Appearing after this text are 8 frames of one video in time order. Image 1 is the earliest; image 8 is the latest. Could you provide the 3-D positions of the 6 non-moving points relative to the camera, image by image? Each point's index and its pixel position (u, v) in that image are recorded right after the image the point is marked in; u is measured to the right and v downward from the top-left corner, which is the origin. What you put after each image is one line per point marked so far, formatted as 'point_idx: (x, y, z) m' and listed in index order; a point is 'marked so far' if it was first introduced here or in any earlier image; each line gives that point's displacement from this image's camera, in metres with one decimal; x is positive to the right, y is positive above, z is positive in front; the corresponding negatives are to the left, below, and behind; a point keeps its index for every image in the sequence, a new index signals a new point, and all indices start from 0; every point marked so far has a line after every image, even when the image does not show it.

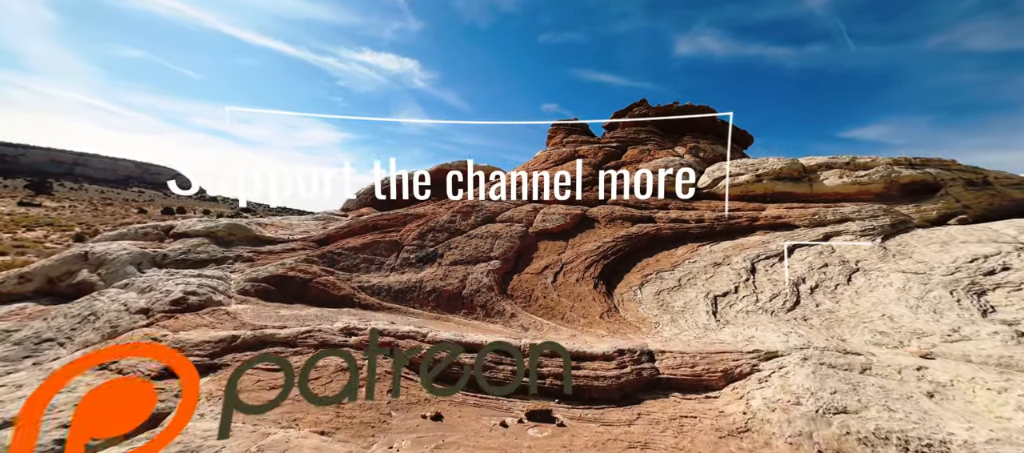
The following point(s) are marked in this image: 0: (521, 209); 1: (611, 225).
0: (+0.5, +0.8, +15.5) m
1: (+4.1, +0.1, +14.1) m
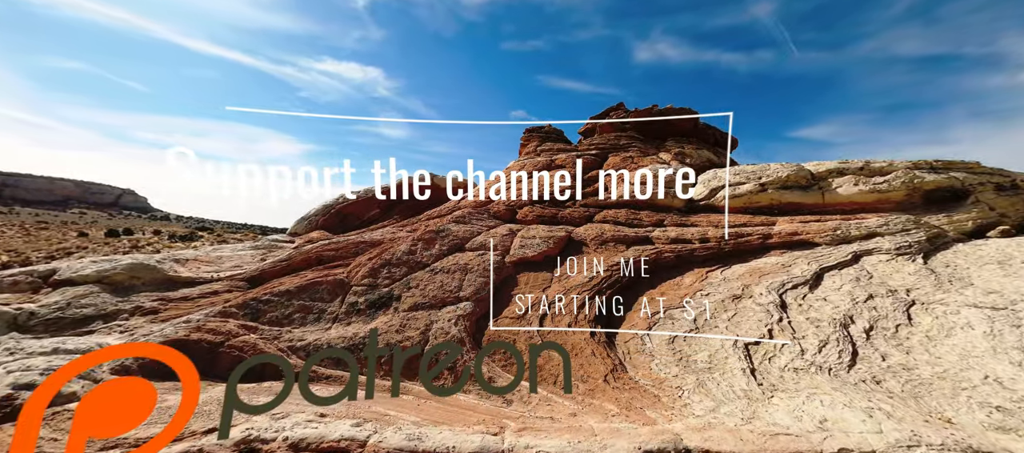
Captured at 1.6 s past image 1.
0: (-0.6, -0.3, +13.1) m
1: (+3.1, -0.8, +11.9) m
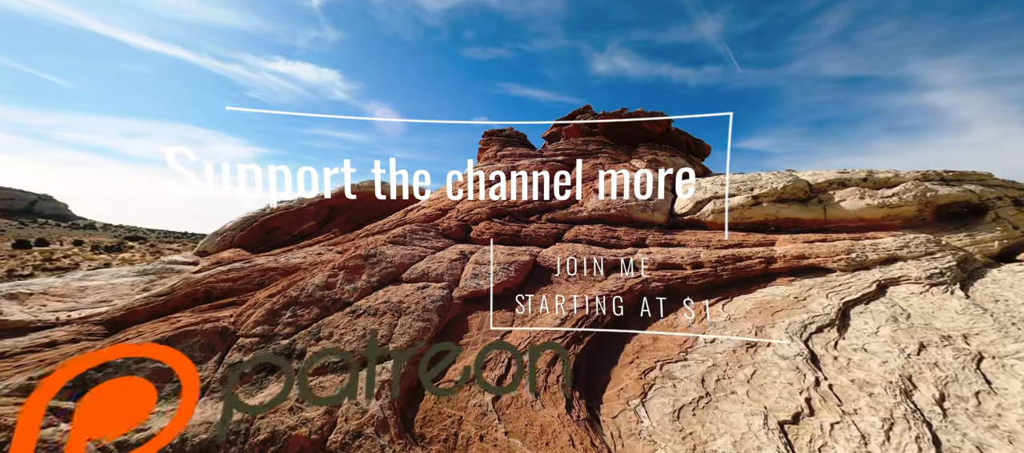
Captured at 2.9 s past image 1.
0: (-2.1, -0.9, +10.3) m
1: (+1.8, -1.4, +9.5) m
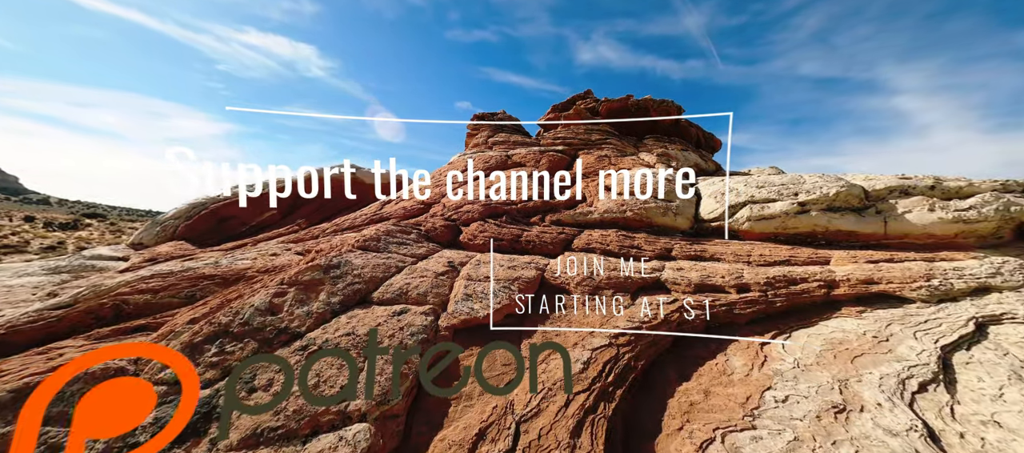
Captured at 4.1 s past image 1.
0: (-2.0, -1.1, +8.1) m
1: (+1.9, -1.7, +7.6) m
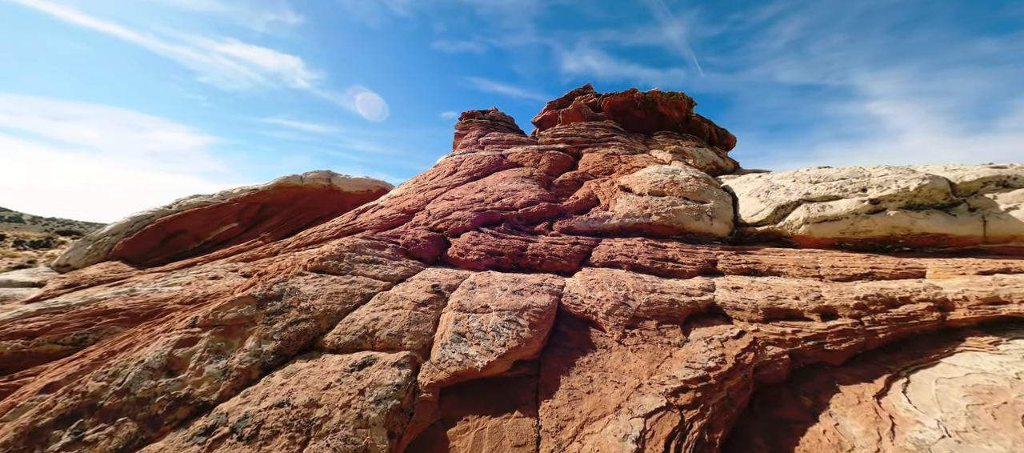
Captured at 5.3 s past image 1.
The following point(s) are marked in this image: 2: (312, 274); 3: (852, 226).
0: (-1.9, -1.3, +6.0) m
1: (+2.0, -1.8, +5.6) m
2: (-3.8, -0.9, +6.4) m
3: (+7.4, 0.0, +7.4) m
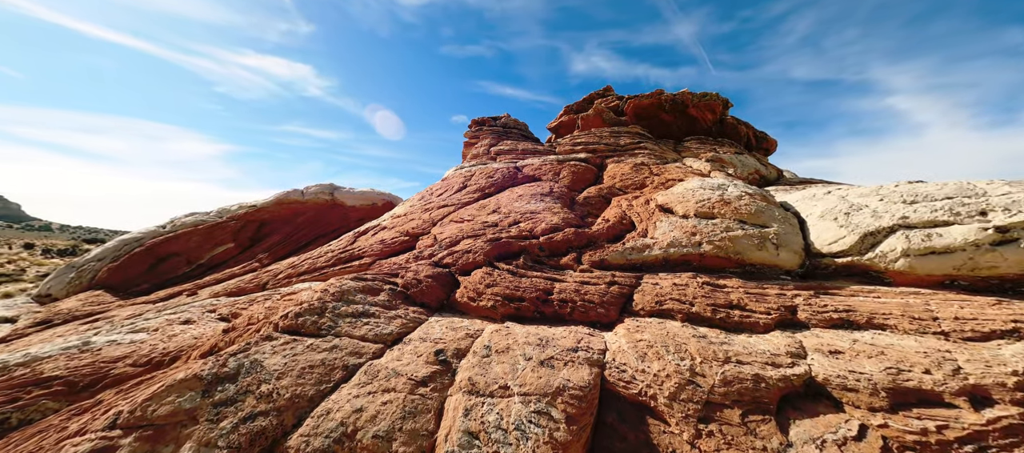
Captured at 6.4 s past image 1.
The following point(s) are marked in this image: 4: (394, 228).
0: (-1.5, -2.0, +4.6) m
1: (+2.4, -2.5, +4.0) m
2: (-3.4, -1.6, +5.0) m
3: (+7.8, -0.6, +5.8) m
4: (-2.9, 0.0, +8.5) m
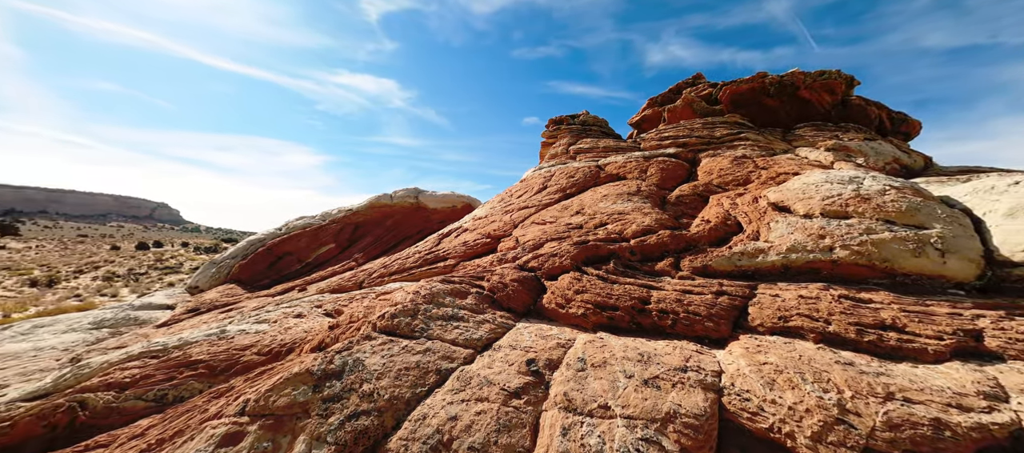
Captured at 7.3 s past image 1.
0: (-0.3, -2.0, +4.4) m
1: (+3.4, -2.5, +3.2) m
2: (-2.0, -1.7, +5.2) m
3: (+9.1, -0.6, +3.9) m
4: (-0.9, -0.1, +8.6) m
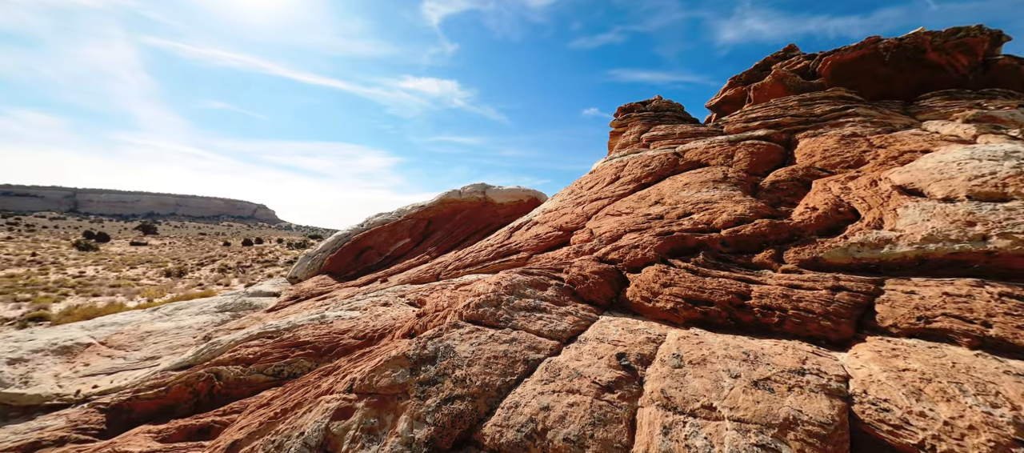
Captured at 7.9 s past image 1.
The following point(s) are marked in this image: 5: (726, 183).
0: (+0.8, -1.9, +4.3) m
1: (+4.4, -2.3, +2.5) m
2: (-0.8, -1.6, +5.4) m
3: (+10.1, -0.4, +2.4) m
4: (+0.8, +0.1, +8.5) m
5: (+4.5, +0.9, +7.3) m
